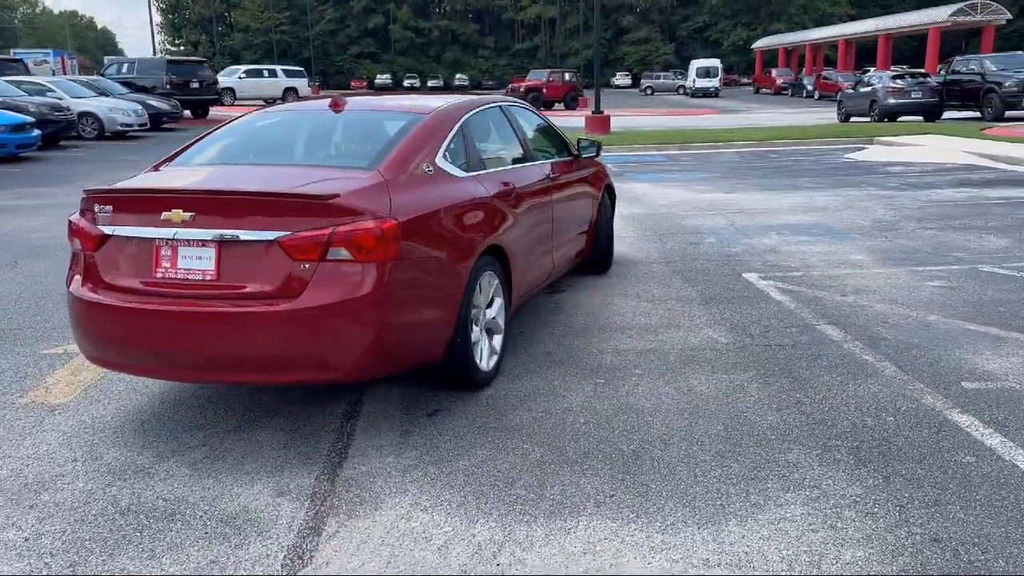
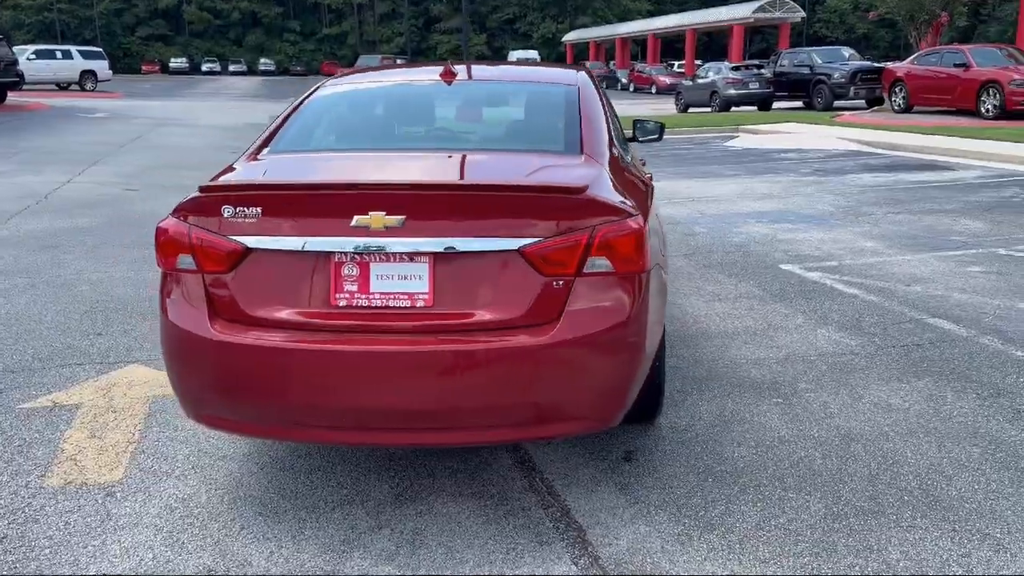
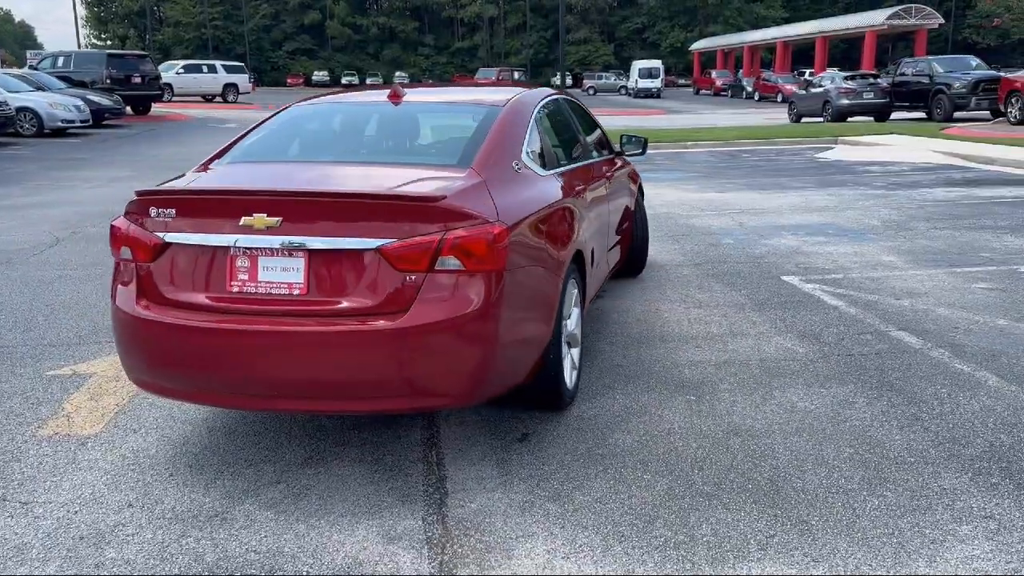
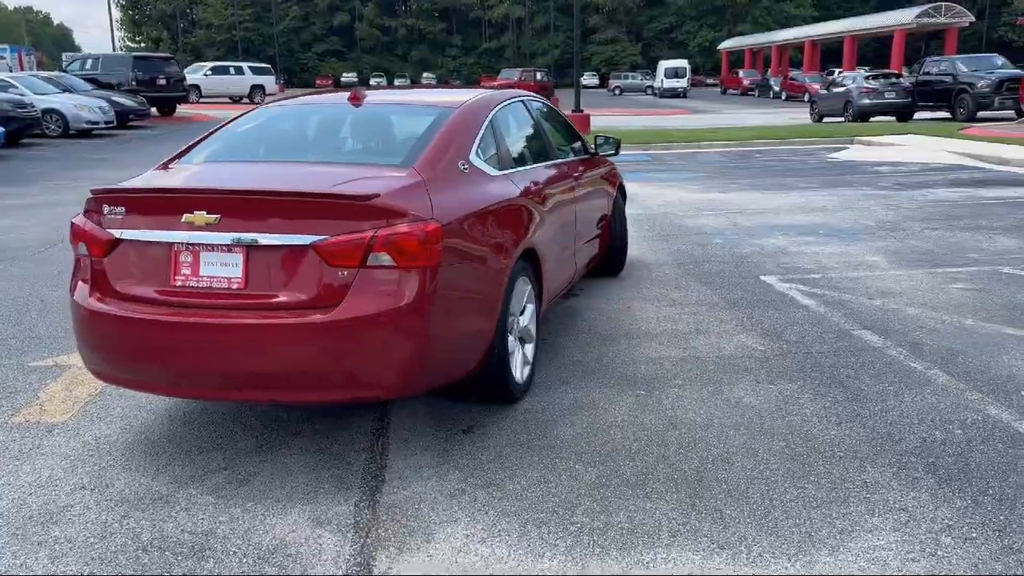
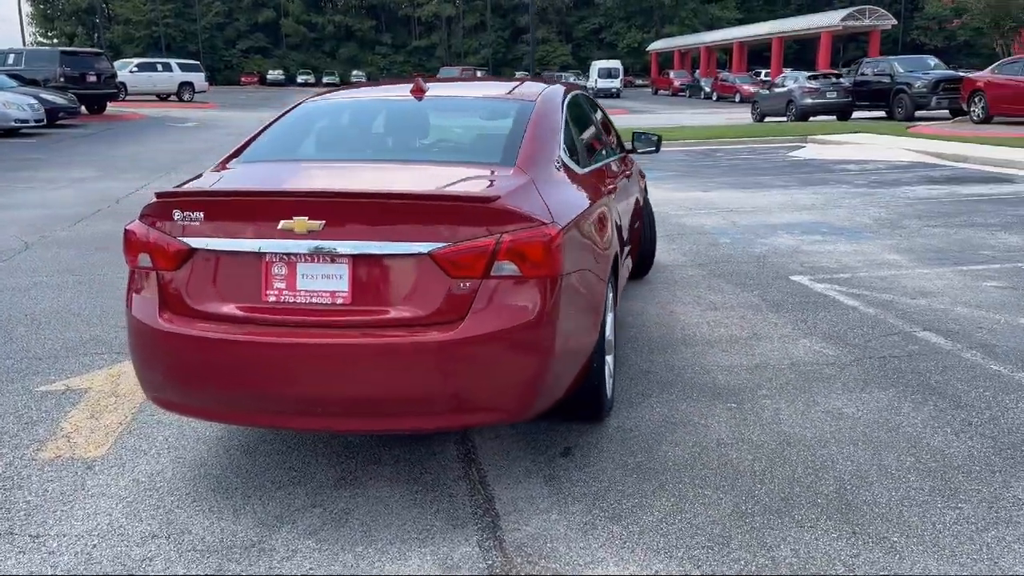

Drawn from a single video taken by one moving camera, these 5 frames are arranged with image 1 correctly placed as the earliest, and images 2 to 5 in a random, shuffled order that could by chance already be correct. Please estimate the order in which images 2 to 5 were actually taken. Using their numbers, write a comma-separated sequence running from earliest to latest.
4, 3, 5, 2
